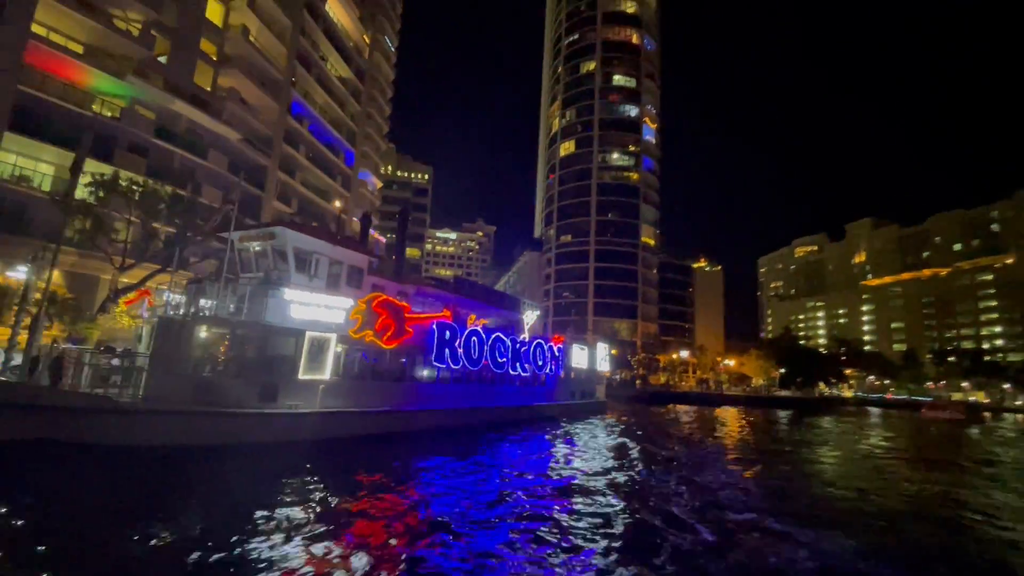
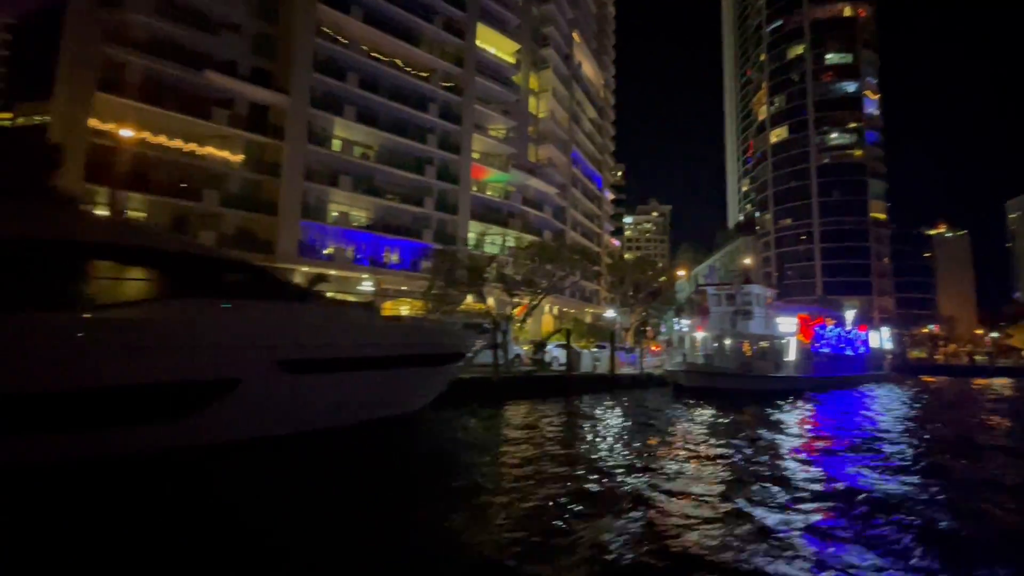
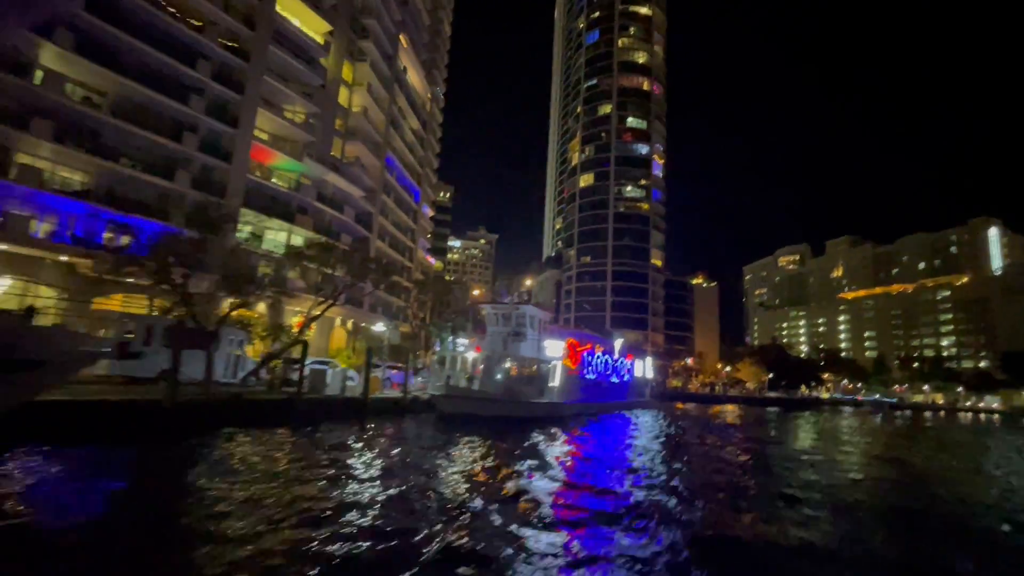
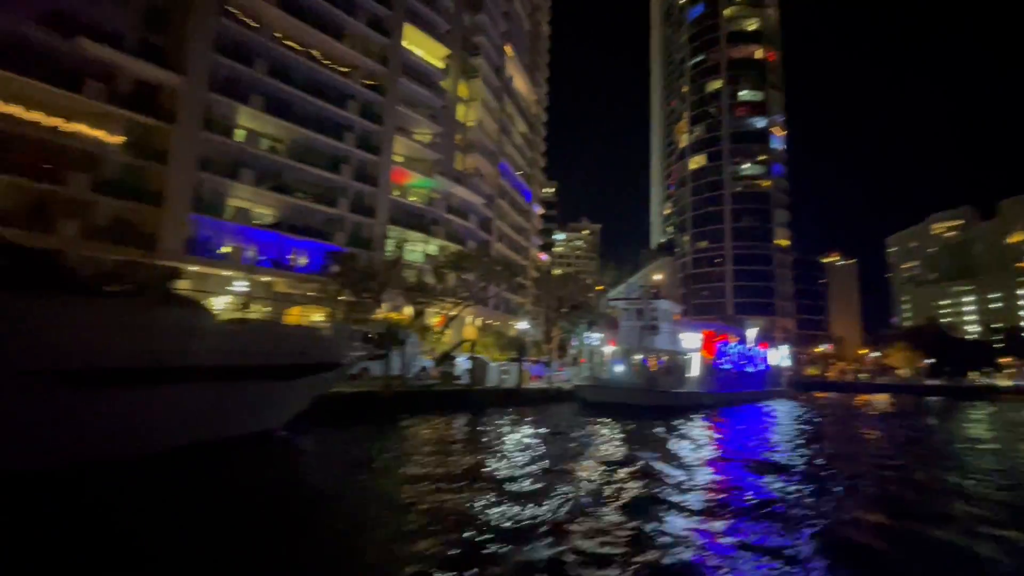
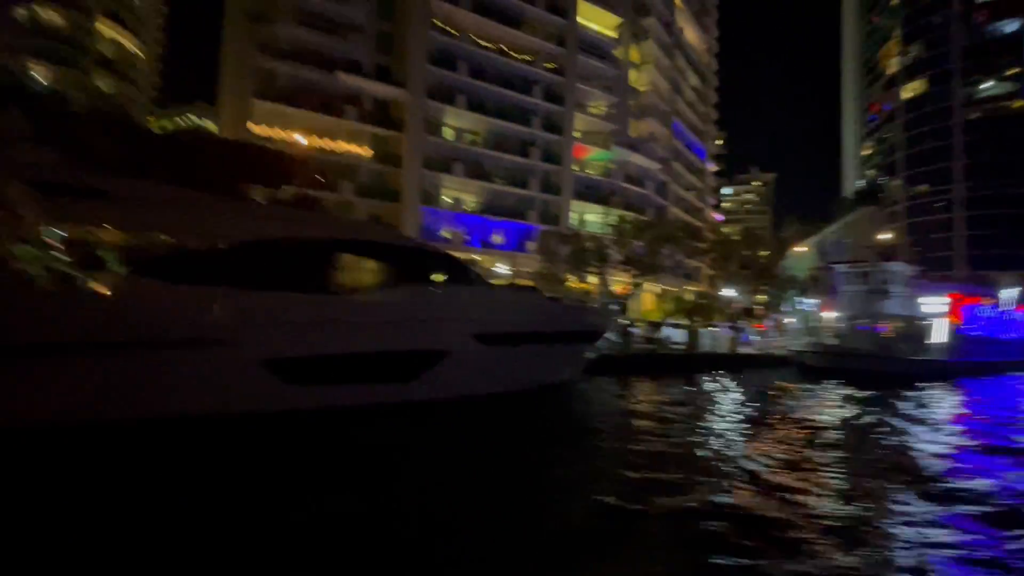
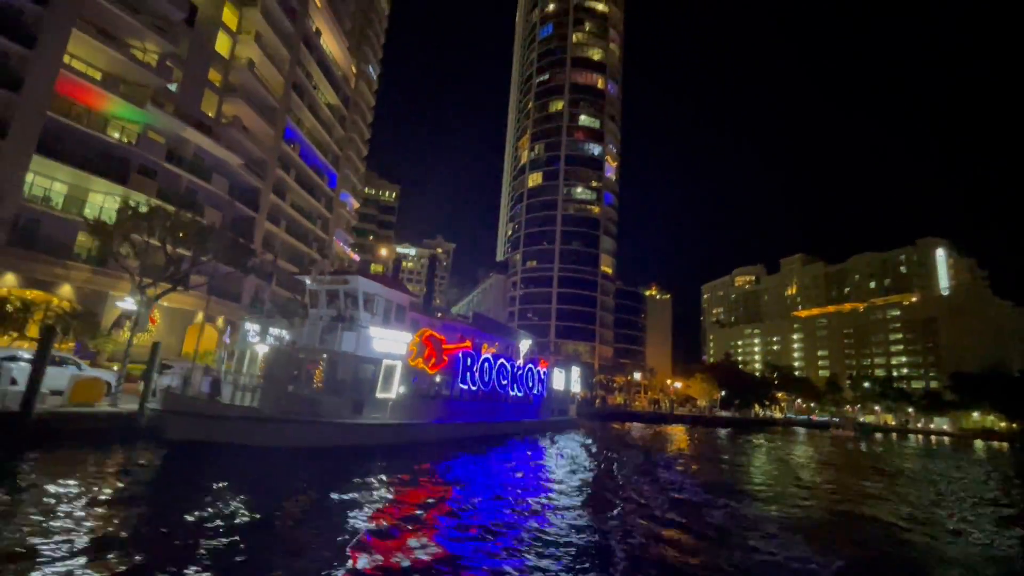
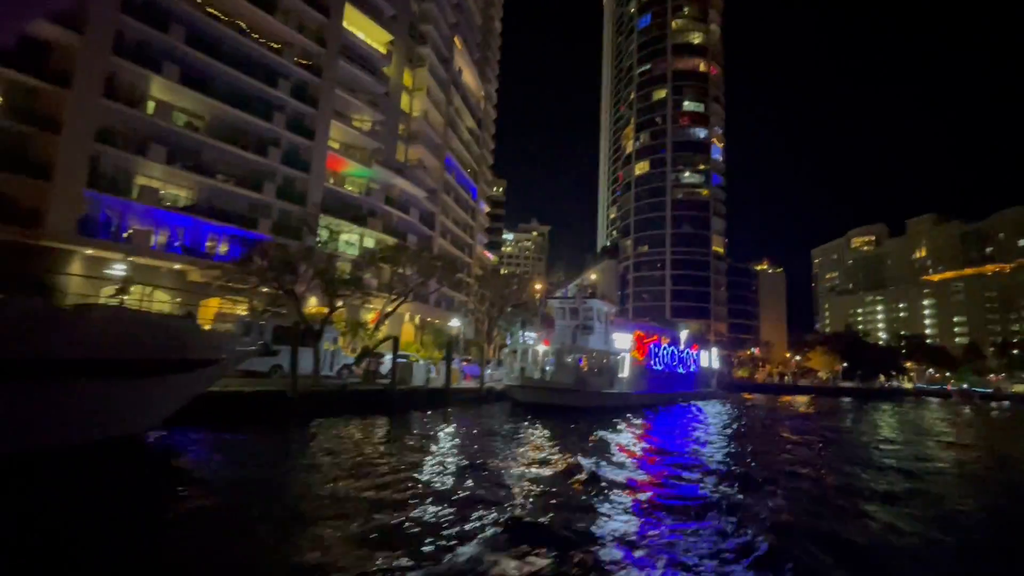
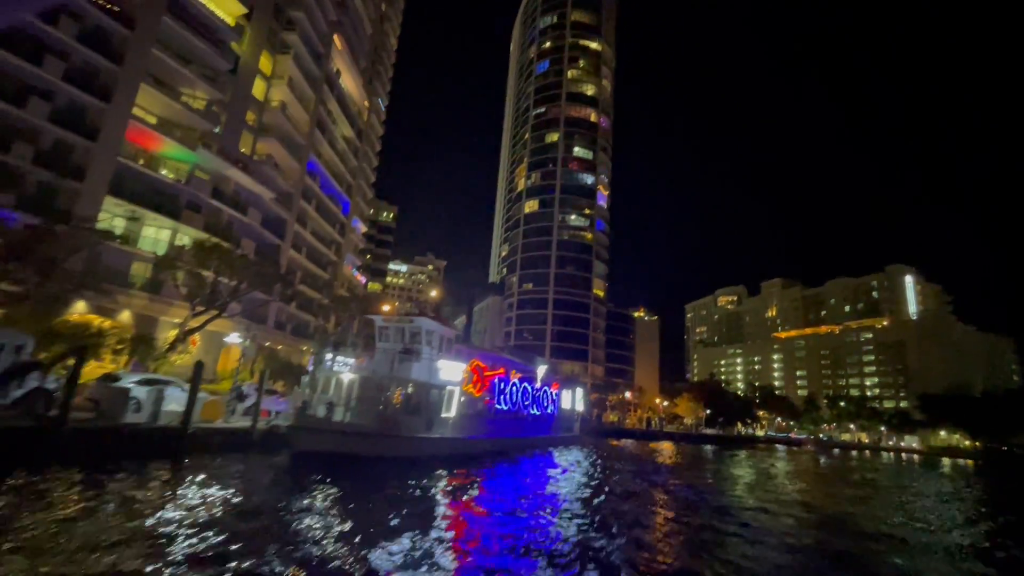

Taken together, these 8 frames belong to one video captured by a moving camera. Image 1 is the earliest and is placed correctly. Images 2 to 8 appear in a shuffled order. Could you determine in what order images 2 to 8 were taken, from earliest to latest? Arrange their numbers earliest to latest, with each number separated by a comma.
6, 8, 3, 7, 4, 2, 5
